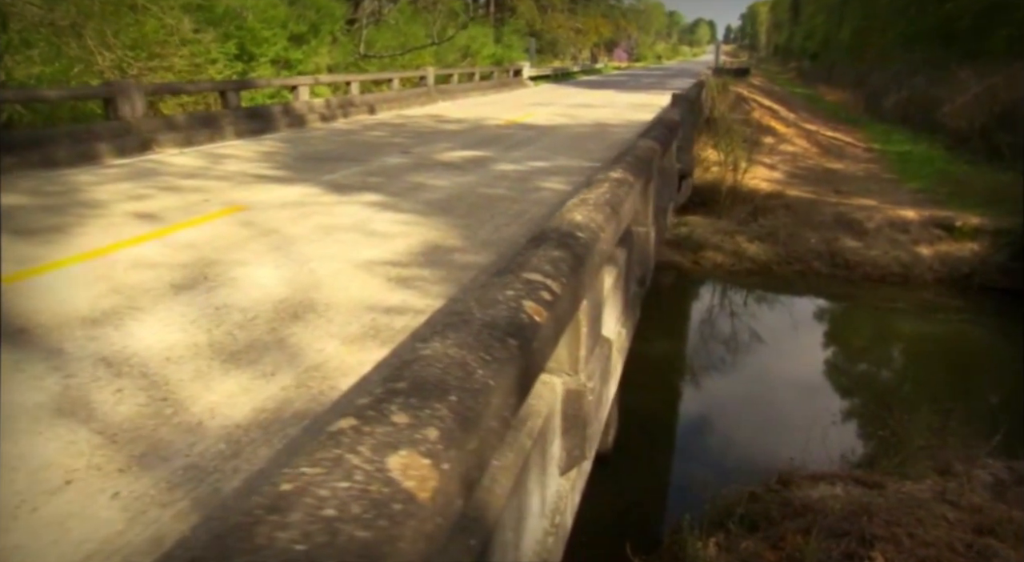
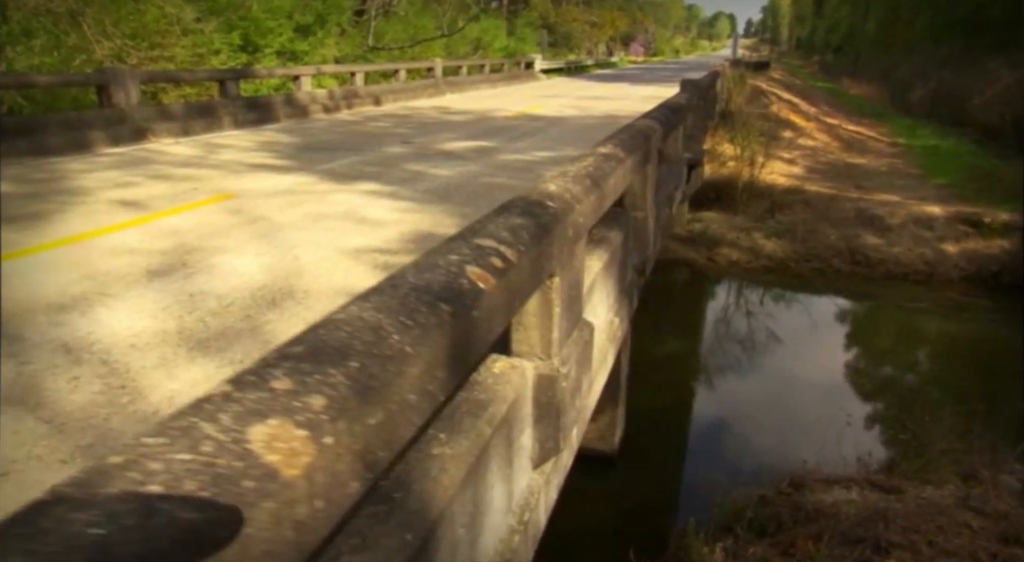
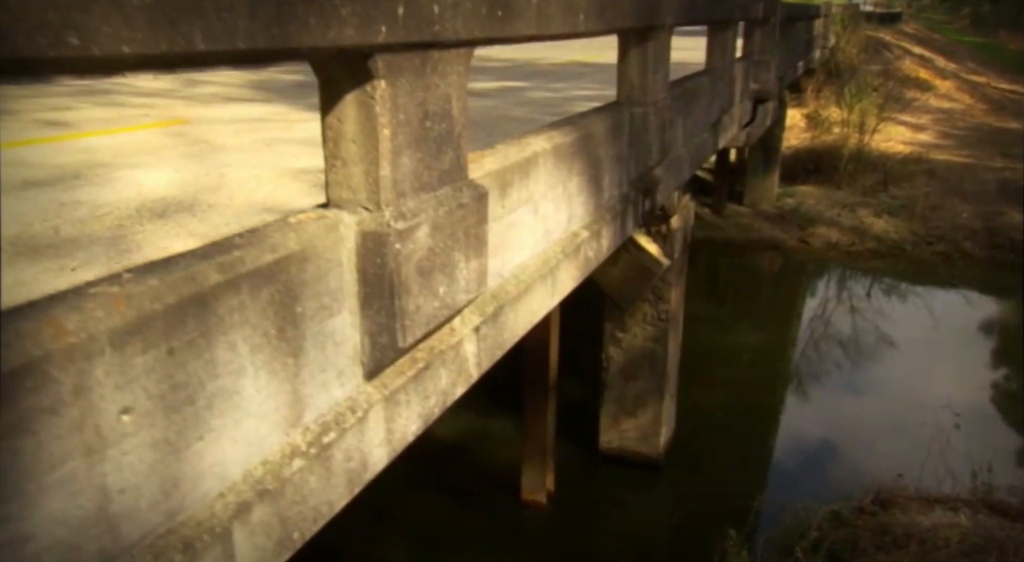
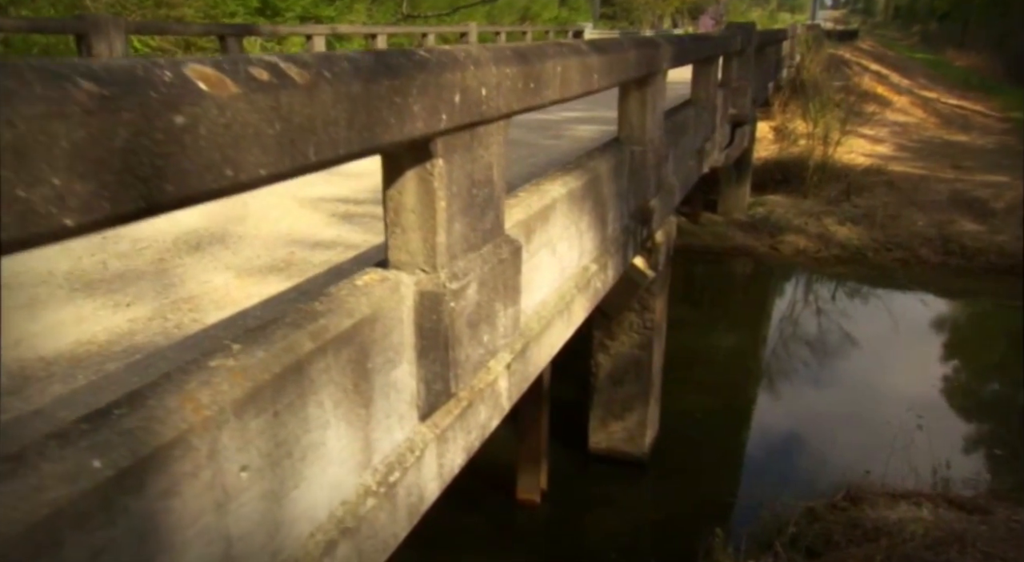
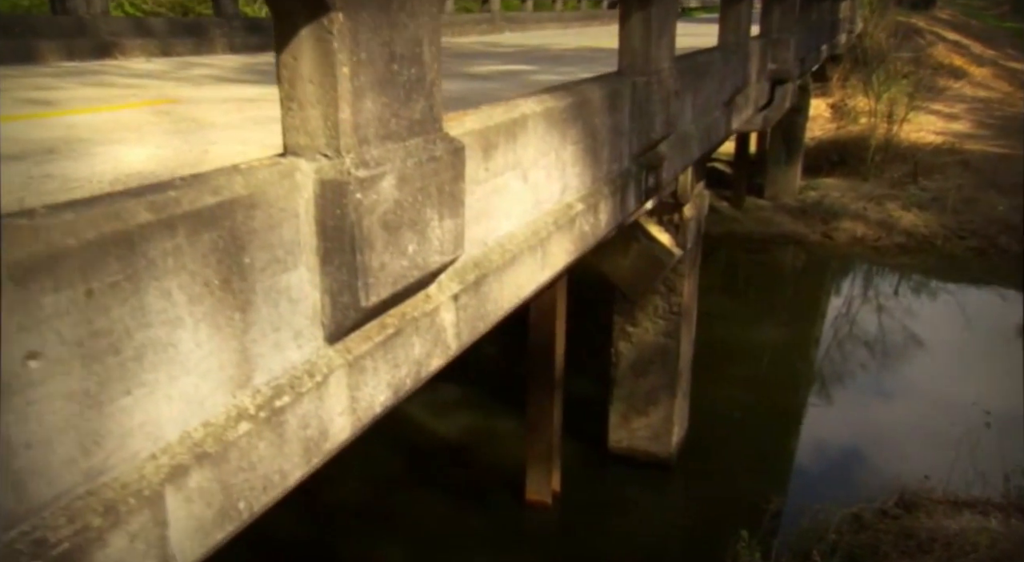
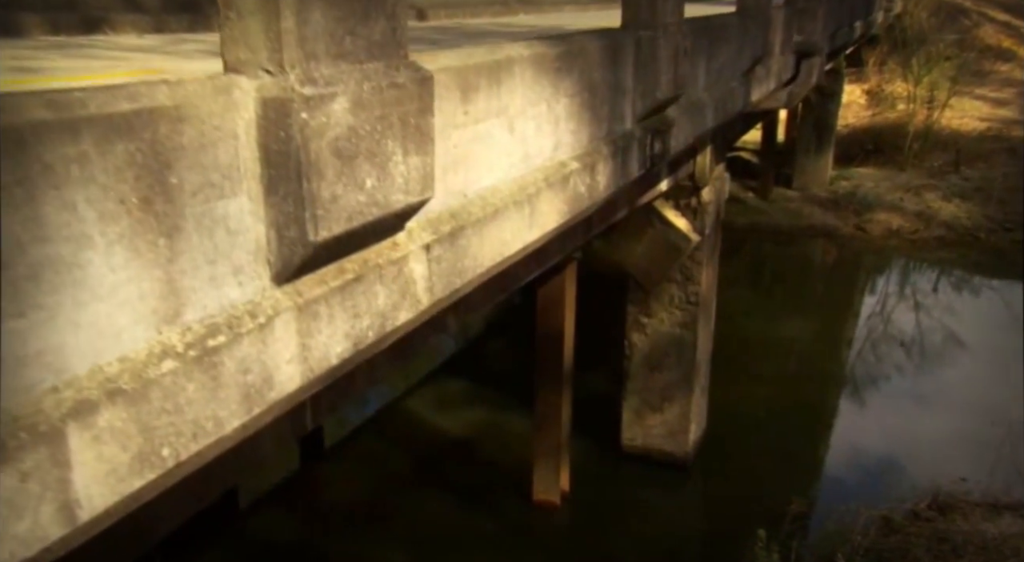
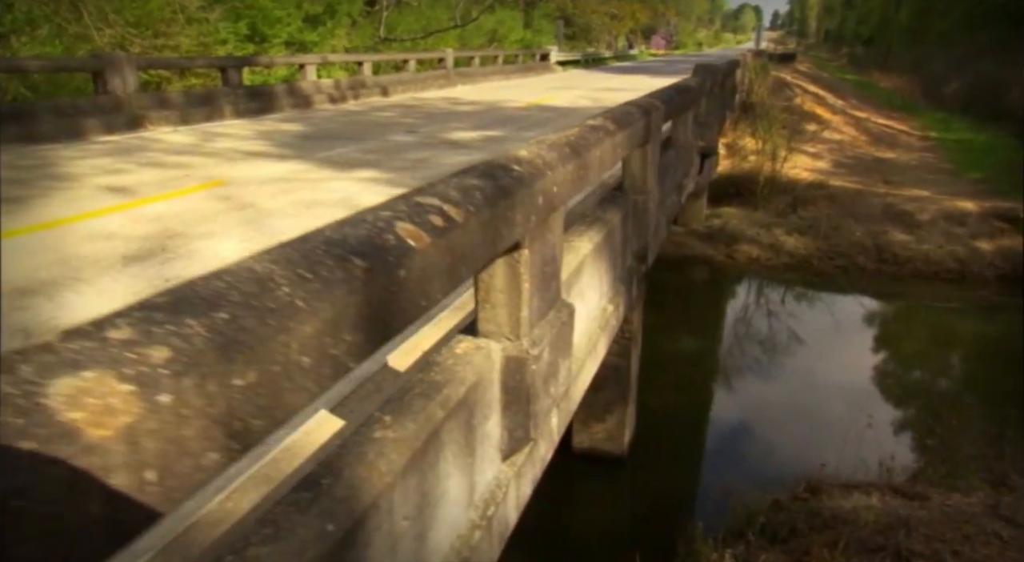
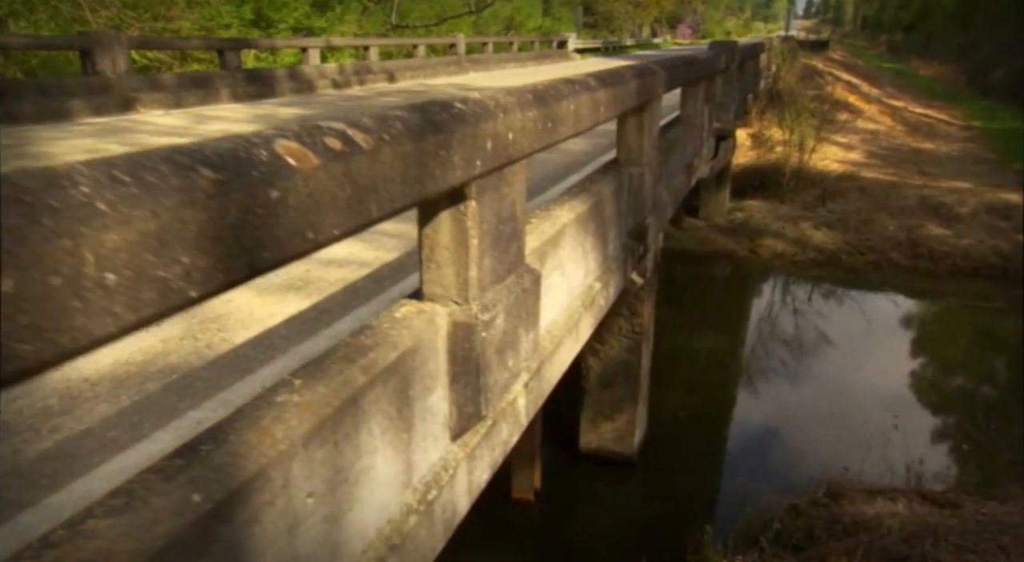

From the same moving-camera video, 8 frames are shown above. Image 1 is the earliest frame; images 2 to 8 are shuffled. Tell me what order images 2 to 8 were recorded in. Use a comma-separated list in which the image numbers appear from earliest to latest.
2, 7, 8, 4, 3, 5, 6
